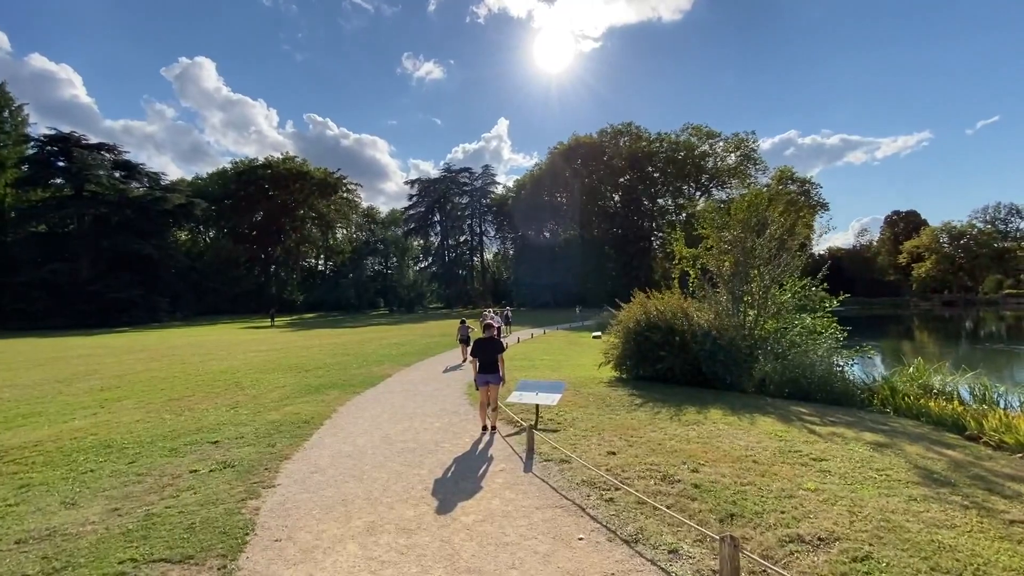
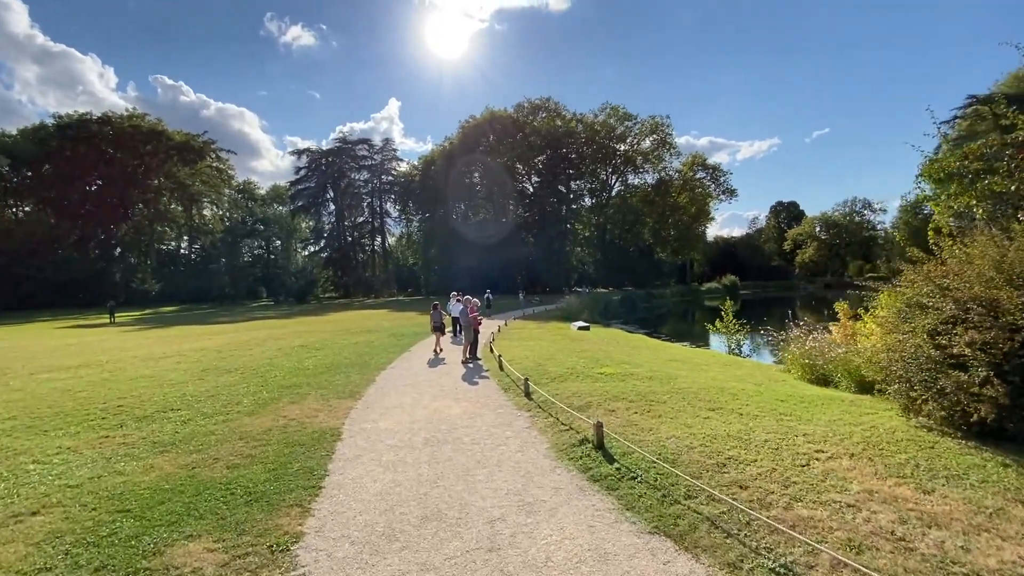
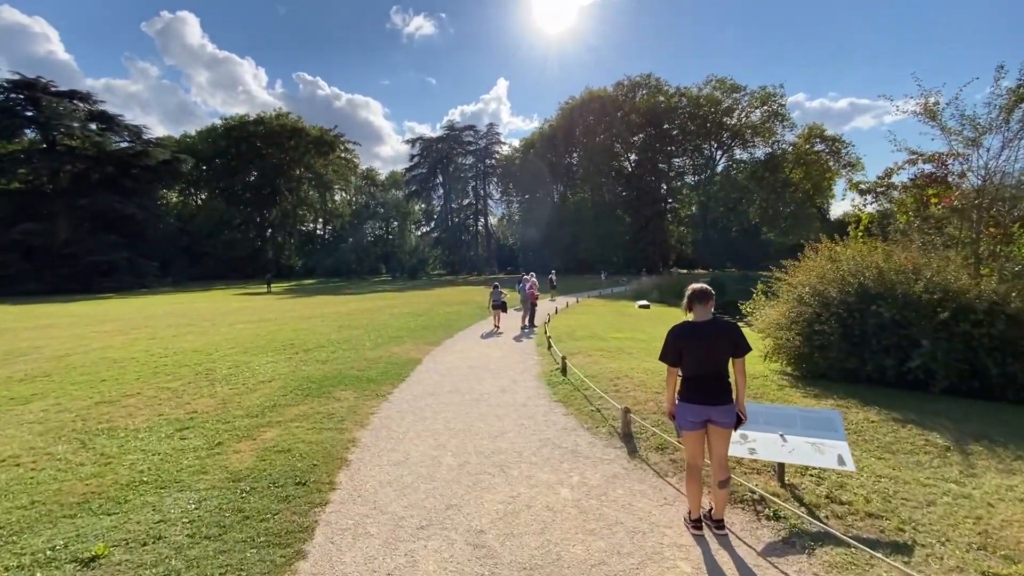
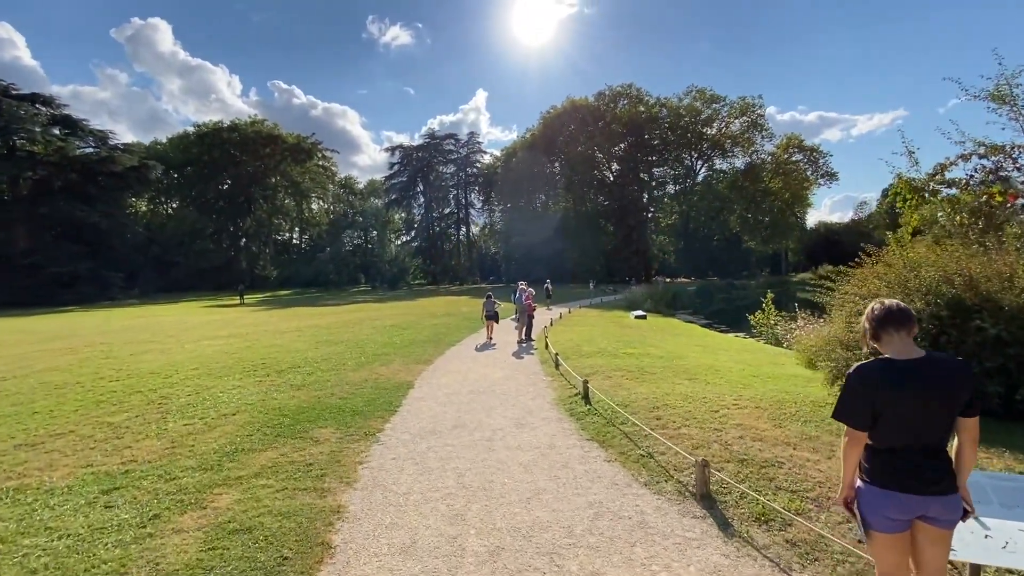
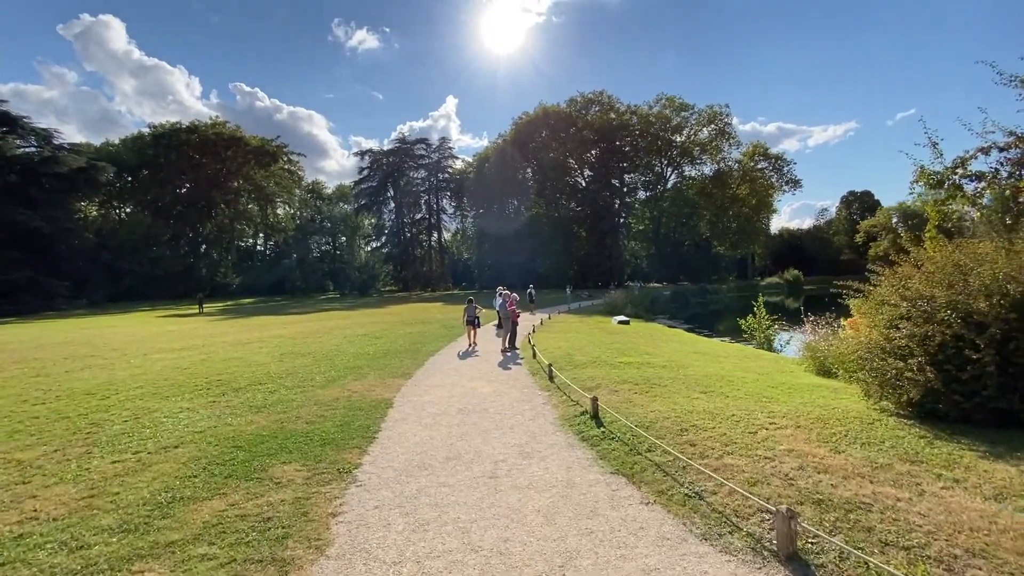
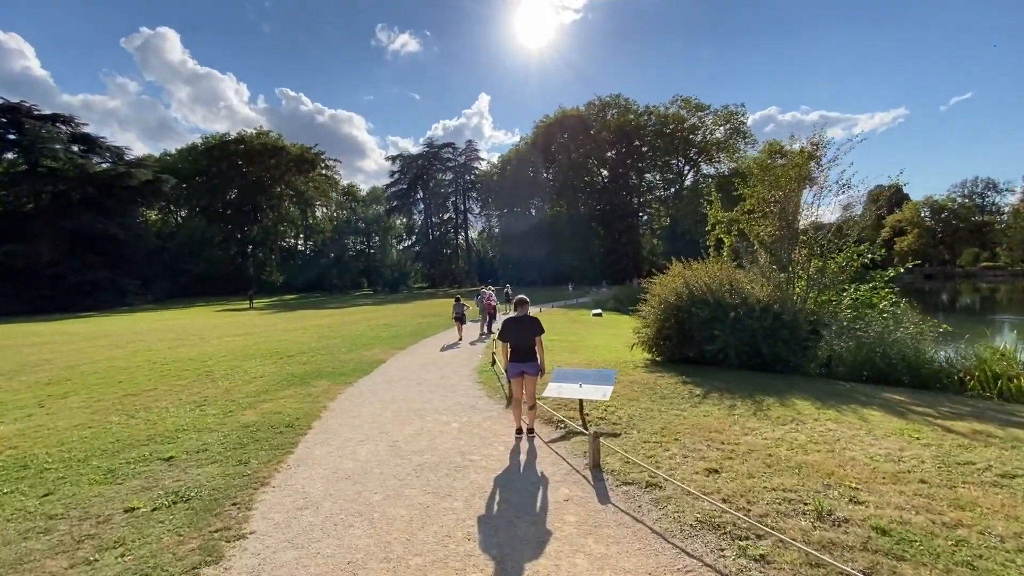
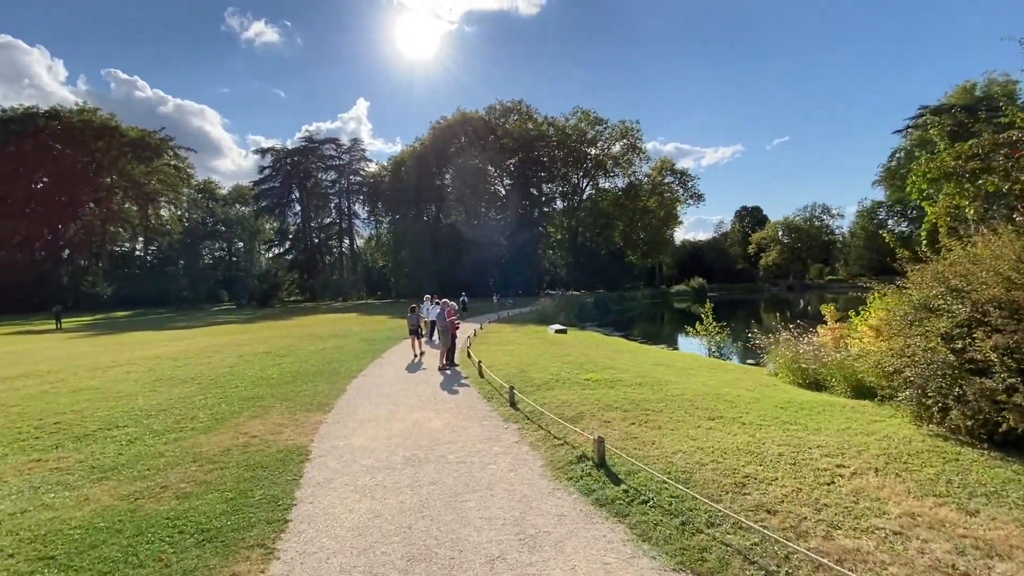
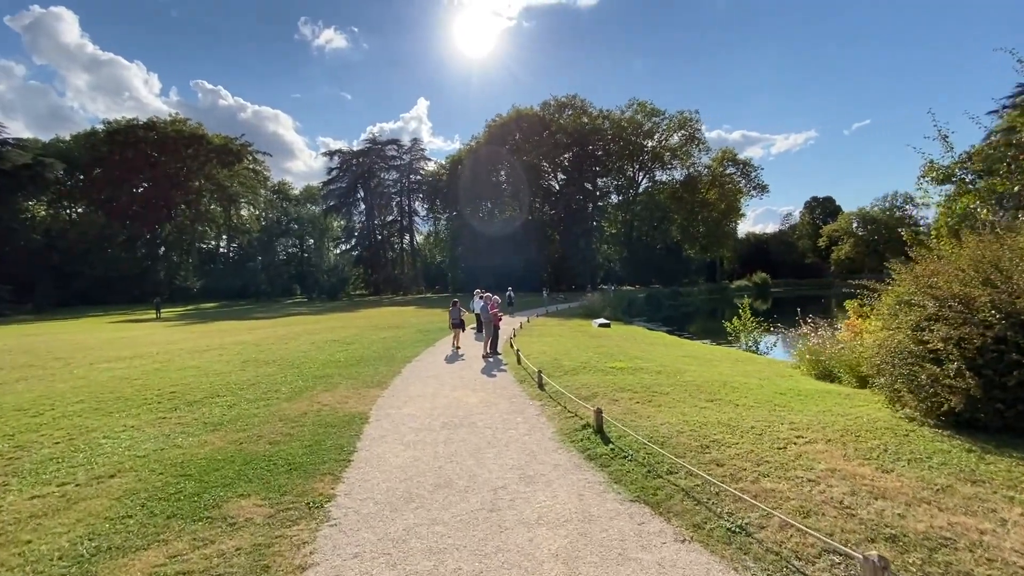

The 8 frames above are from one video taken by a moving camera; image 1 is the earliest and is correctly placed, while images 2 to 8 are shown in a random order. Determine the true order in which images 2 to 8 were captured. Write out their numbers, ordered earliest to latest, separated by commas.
6, 3, 4, 5, 8, 2, 7
